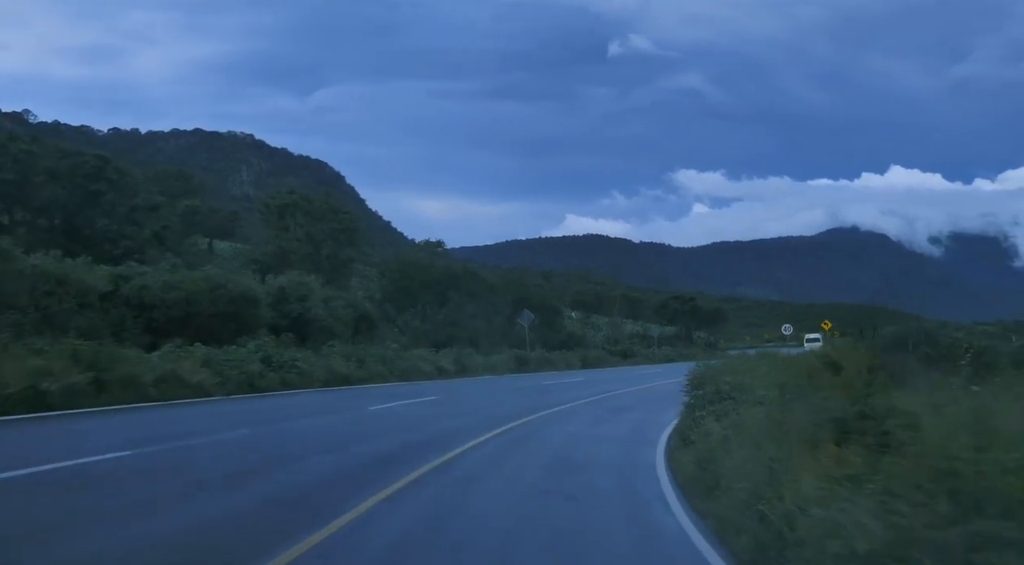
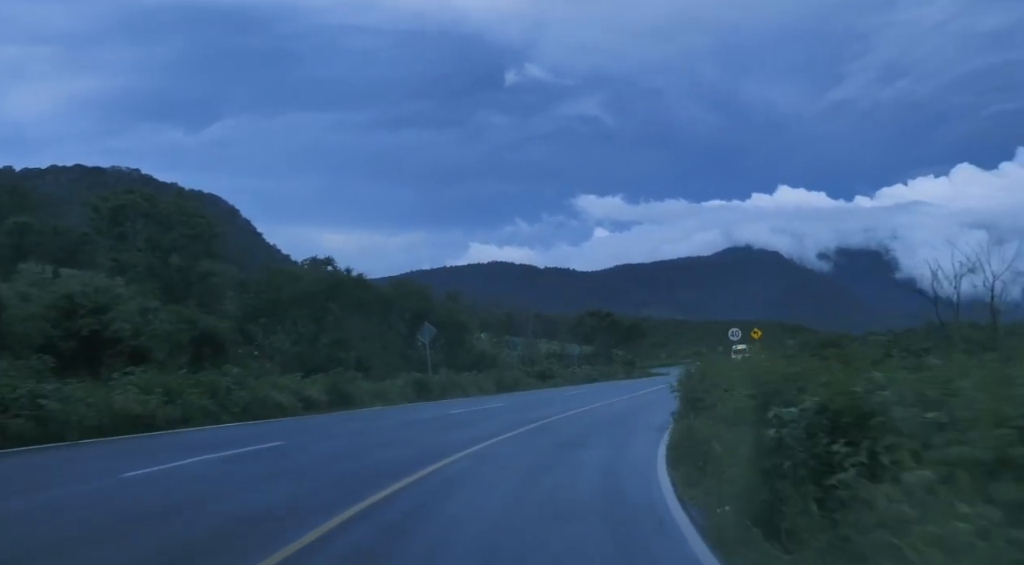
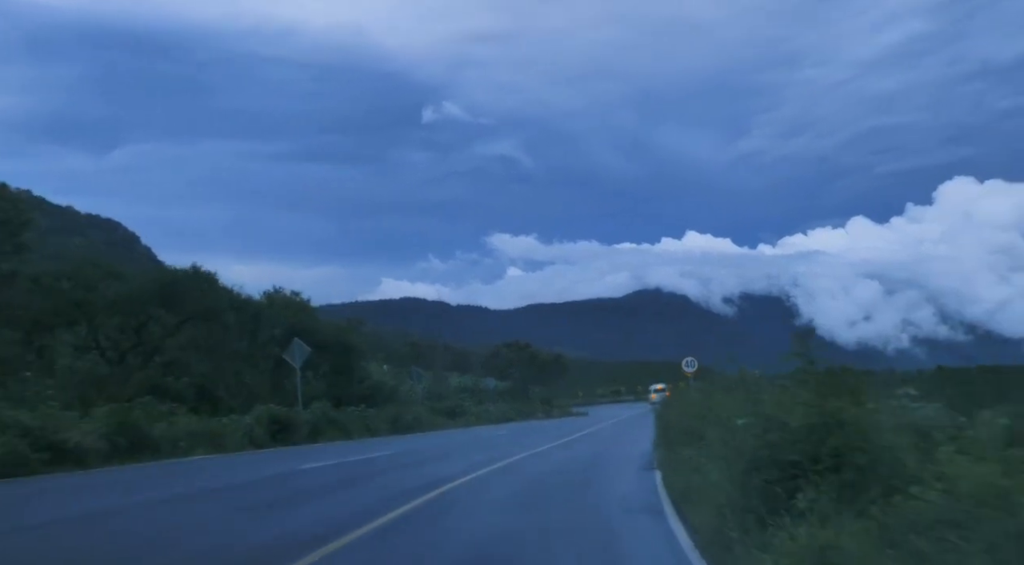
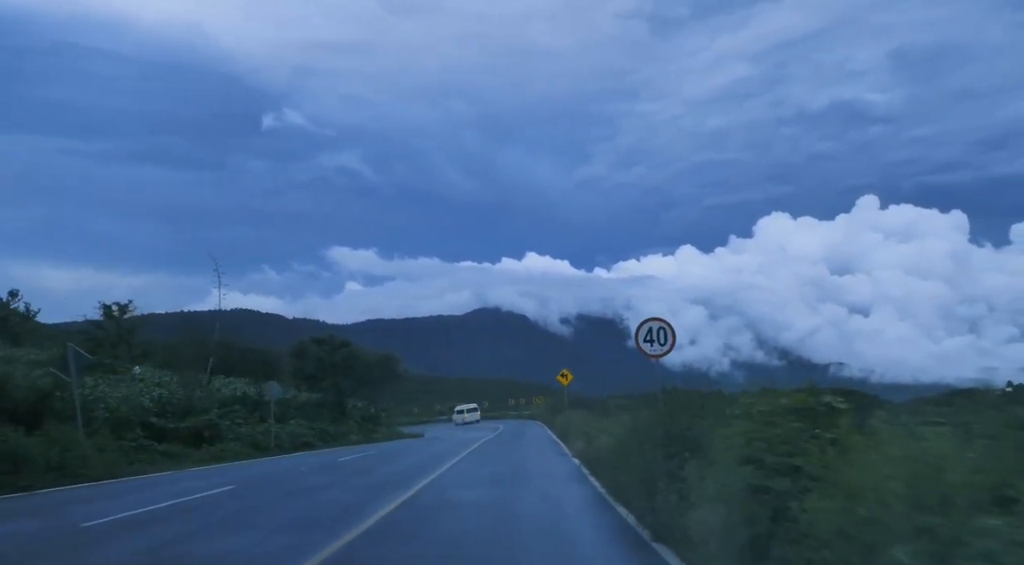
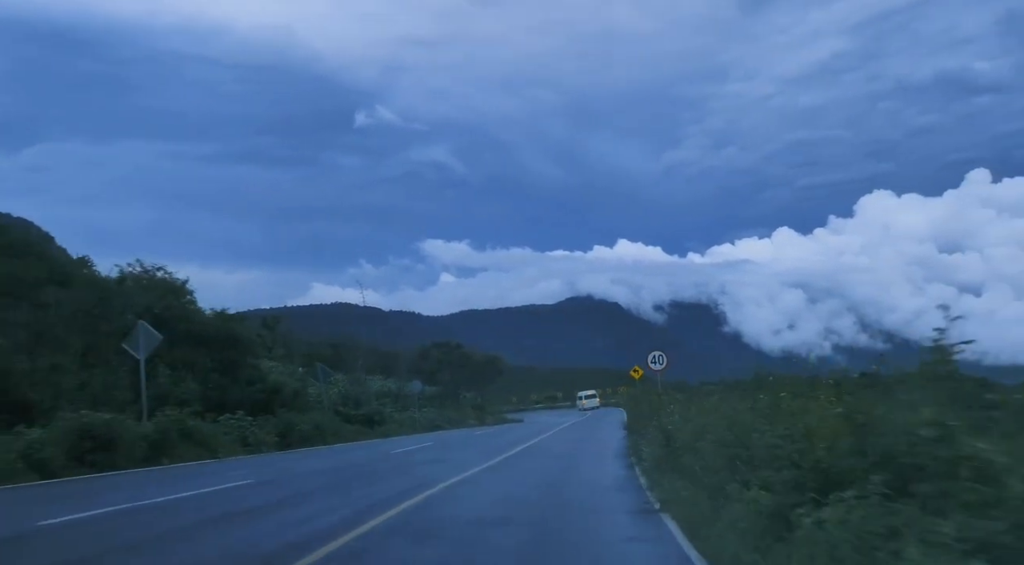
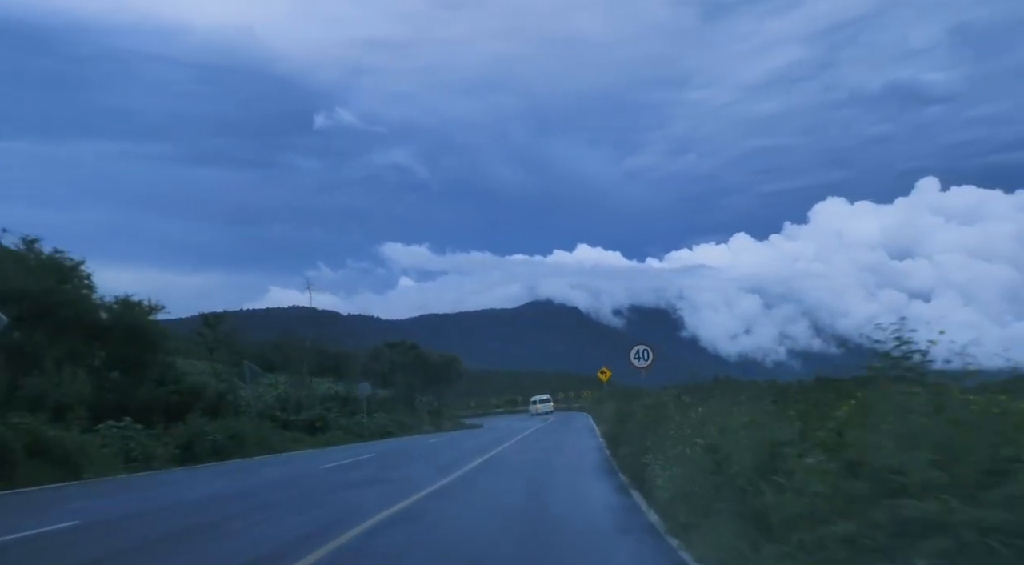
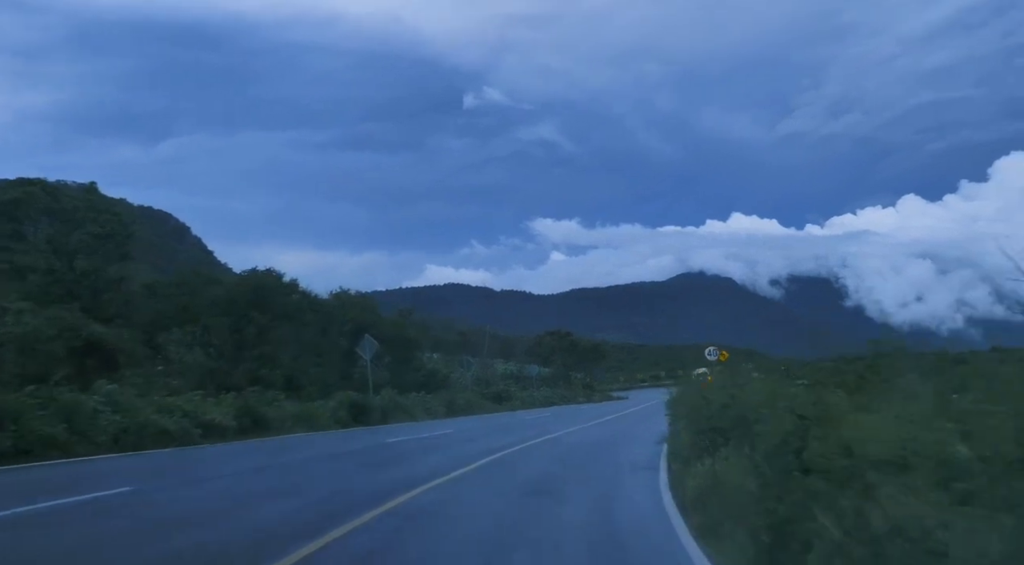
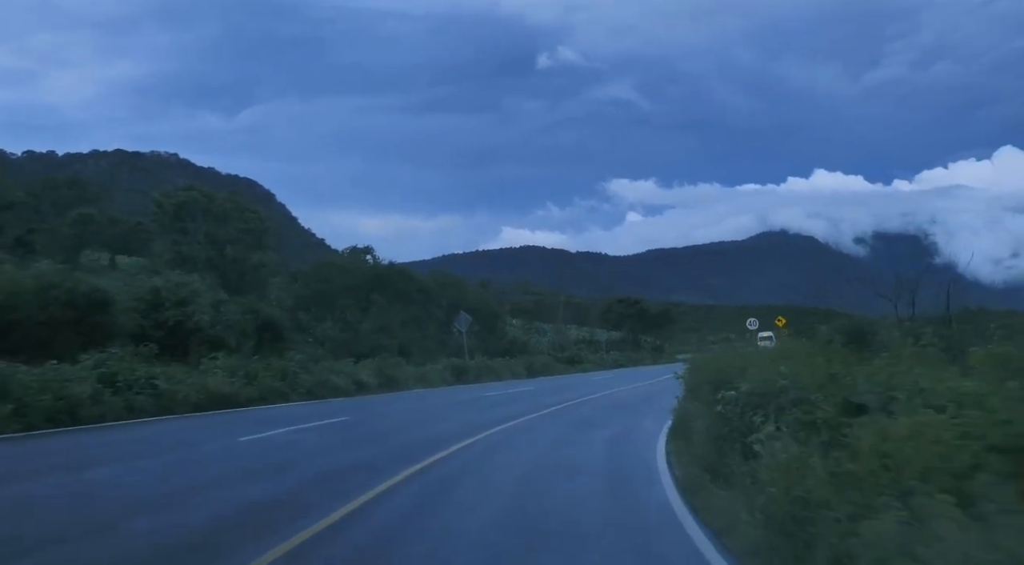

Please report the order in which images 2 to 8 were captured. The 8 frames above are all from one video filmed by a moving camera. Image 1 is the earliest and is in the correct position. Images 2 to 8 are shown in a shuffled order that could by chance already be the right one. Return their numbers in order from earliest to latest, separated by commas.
8, 2, 7, 3, 5, 6, 4
